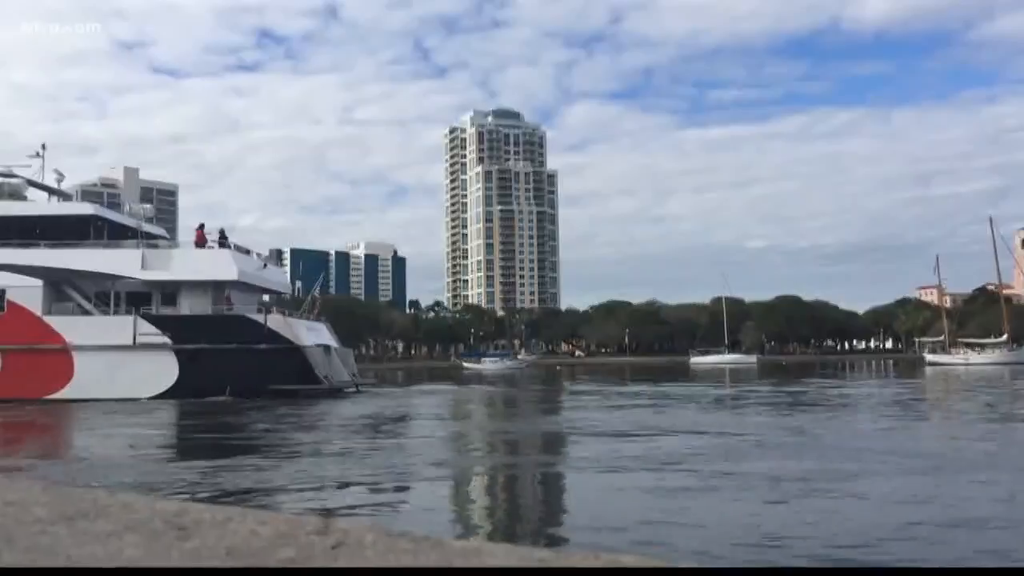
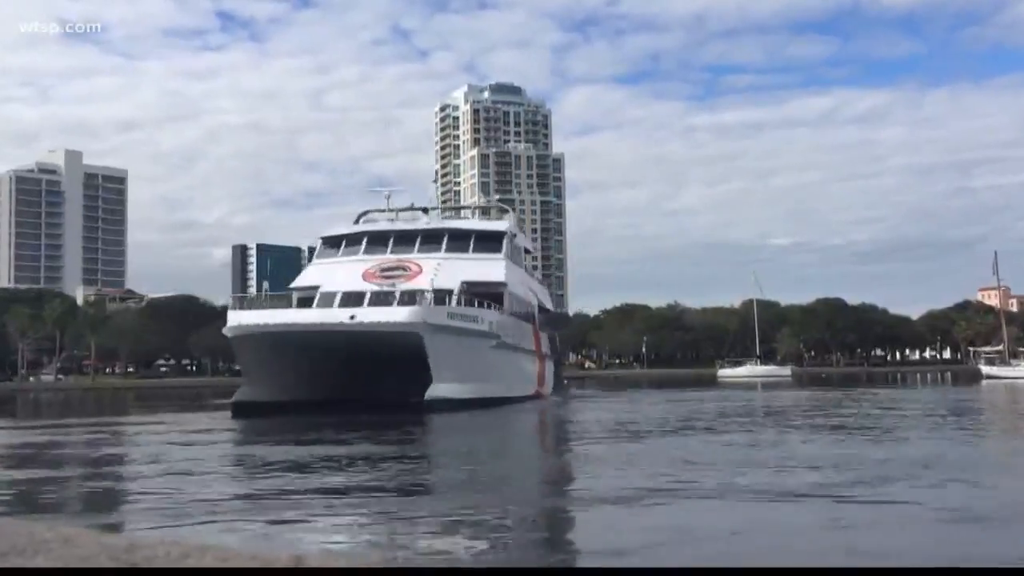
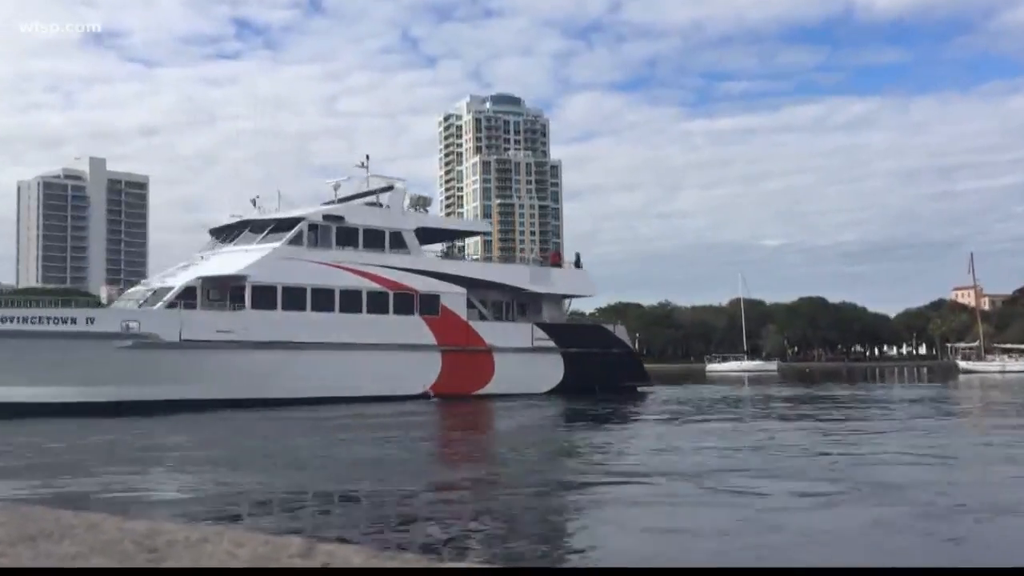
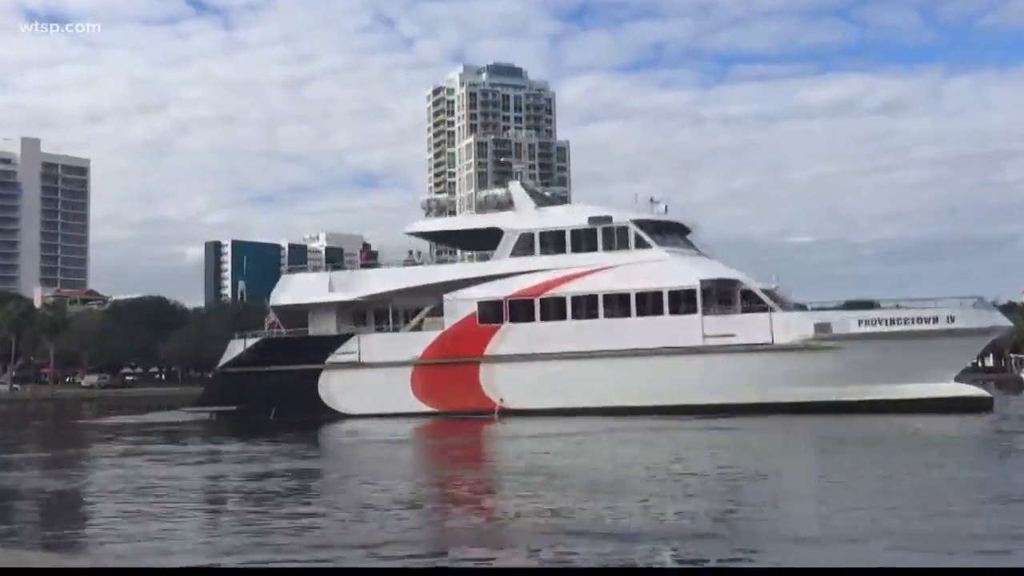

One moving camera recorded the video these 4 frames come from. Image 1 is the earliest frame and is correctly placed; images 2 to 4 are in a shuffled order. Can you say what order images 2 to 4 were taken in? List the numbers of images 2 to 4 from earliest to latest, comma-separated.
3, 2, 4
